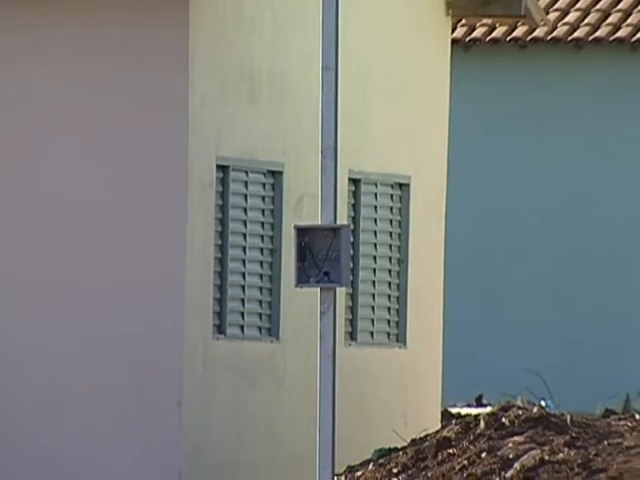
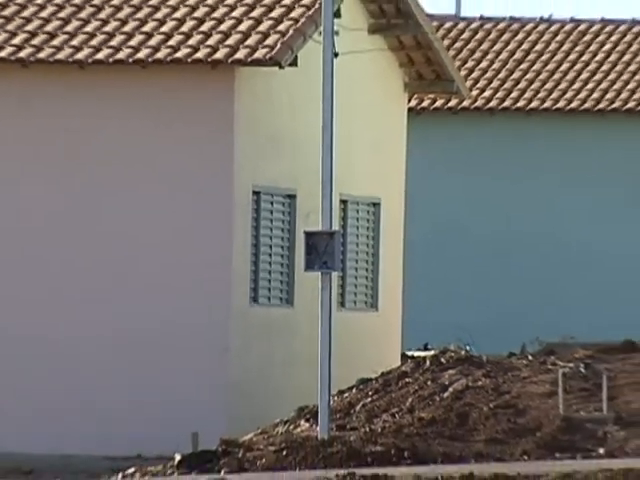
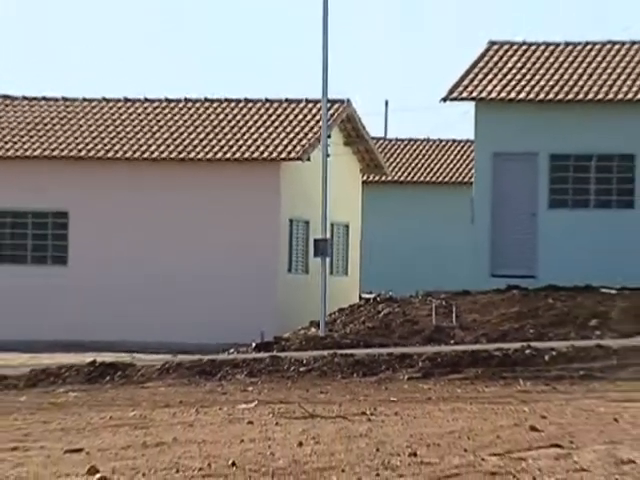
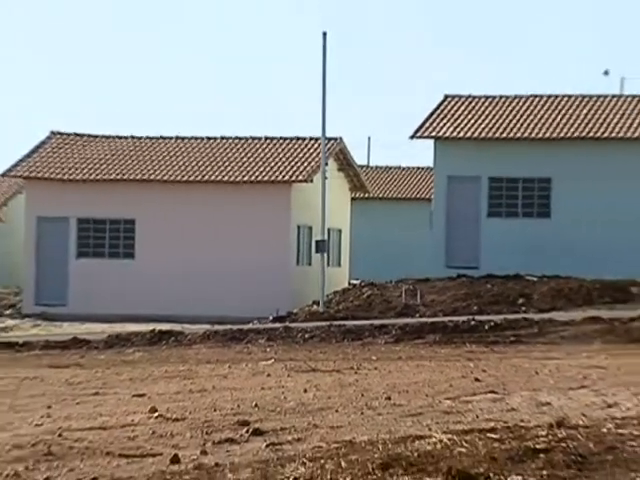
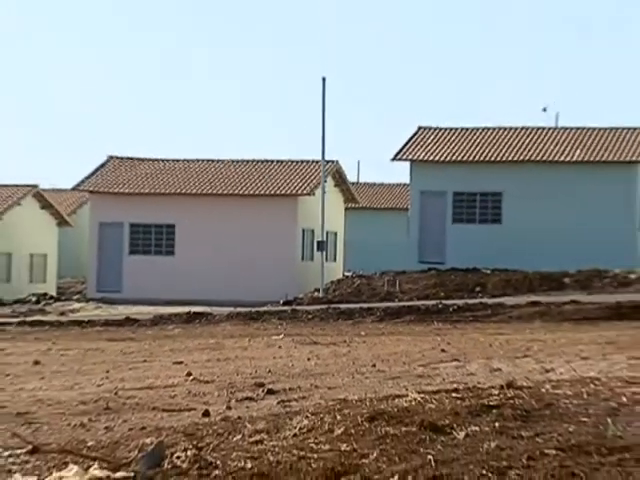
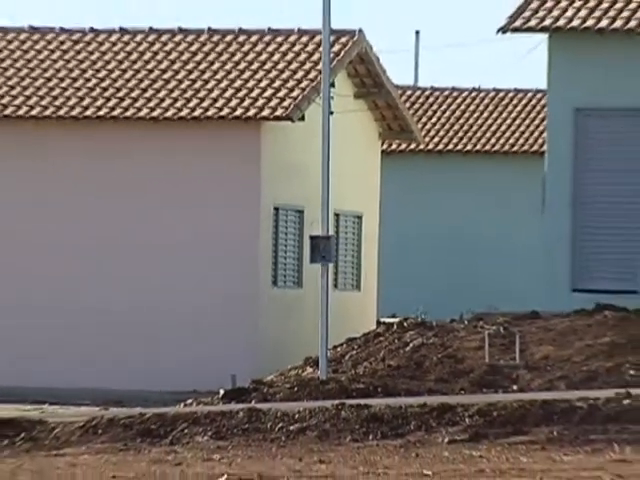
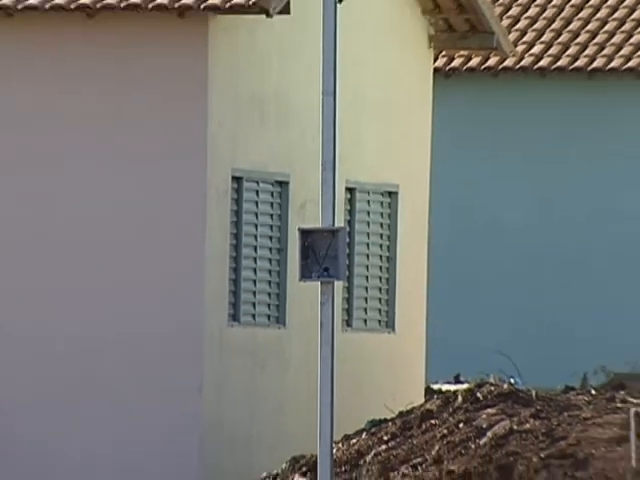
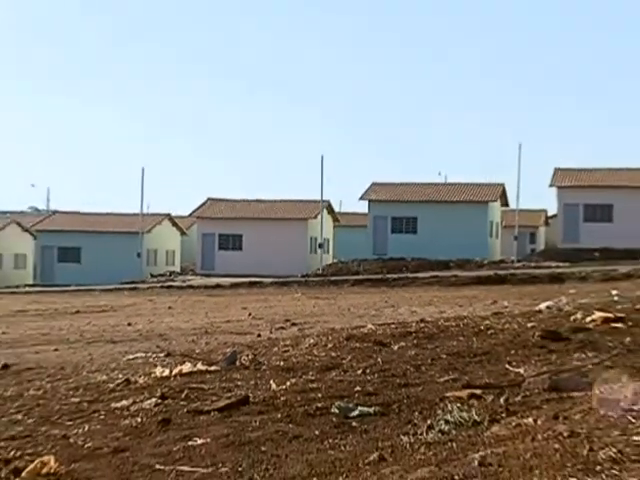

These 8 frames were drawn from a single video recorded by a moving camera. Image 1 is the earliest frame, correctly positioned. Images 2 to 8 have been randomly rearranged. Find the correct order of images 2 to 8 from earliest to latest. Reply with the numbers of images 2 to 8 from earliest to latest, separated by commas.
7, 2, 6, 3, 4, 5, 8
